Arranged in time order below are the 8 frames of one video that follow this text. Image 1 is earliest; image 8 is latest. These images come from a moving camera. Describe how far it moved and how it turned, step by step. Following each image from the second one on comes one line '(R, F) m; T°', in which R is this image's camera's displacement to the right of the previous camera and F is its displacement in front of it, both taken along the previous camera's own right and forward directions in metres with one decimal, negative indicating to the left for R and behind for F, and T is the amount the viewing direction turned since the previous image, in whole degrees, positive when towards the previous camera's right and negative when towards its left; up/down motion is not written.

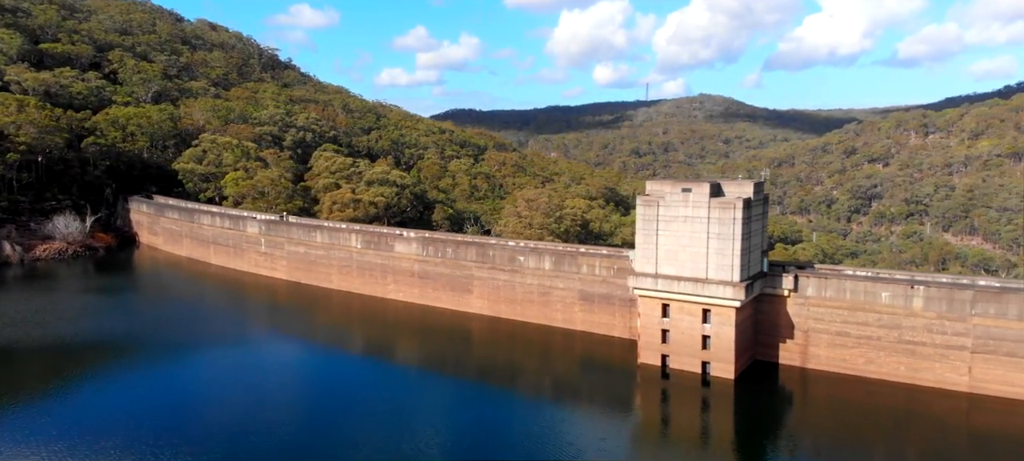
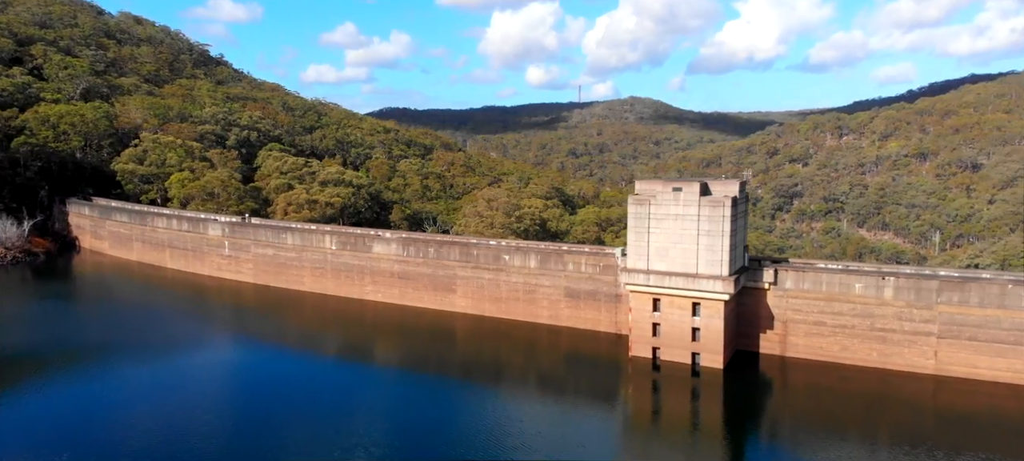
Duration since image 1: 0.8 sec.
(-2.8, -0.6) m; +6°
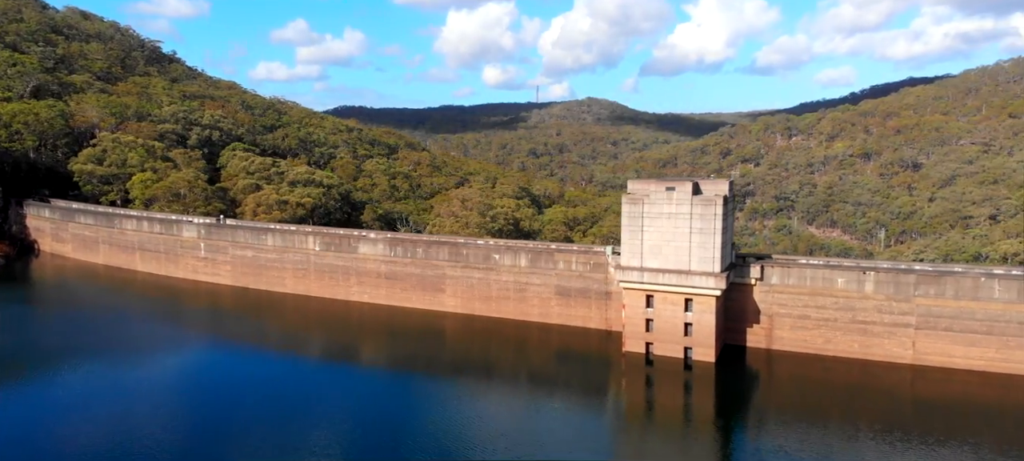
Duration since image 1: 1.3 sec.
(-1.8, -0.4) m; +4°
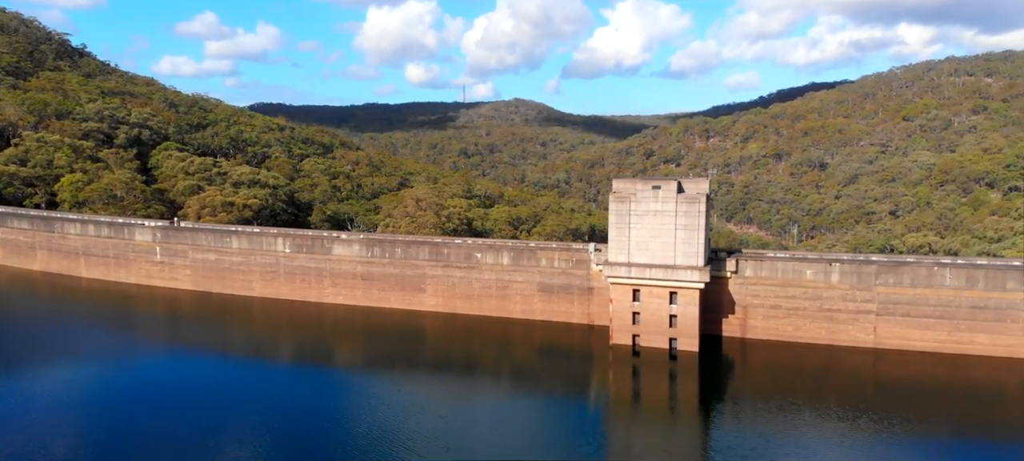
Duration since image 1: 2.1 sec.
(-3.2, -0.5) m; +7°
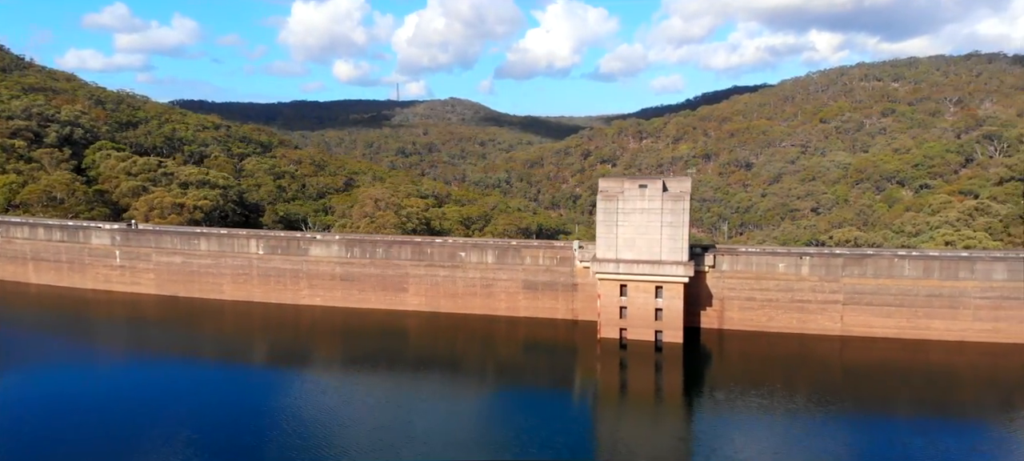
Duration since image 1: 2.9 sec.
(-2.8, -0.4) m; +6°
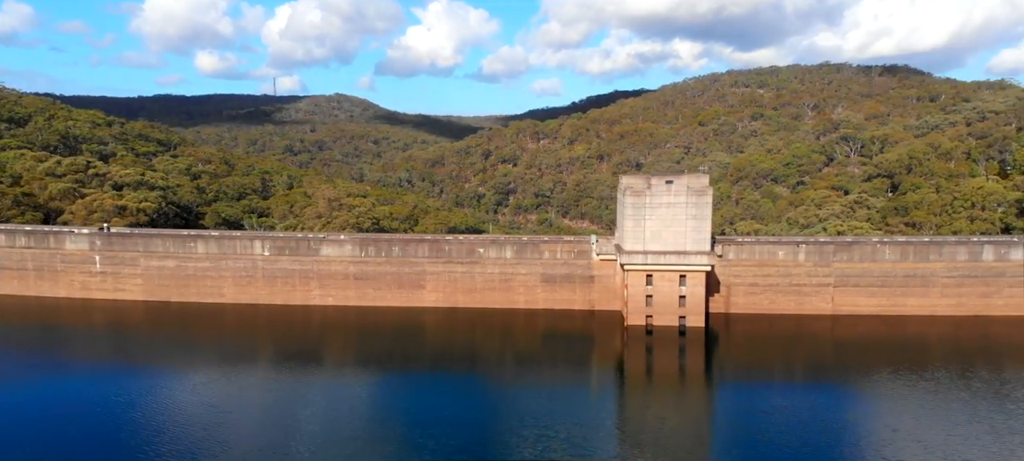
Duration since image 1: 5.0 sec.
(-7.6, -0.4) m; +11°
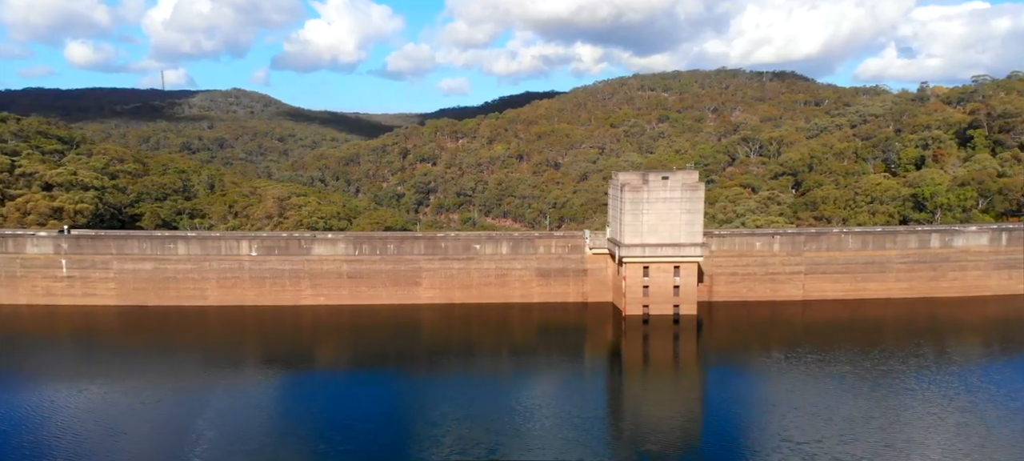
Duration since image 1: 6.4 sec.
(-5.0, -0.1) m; +8°
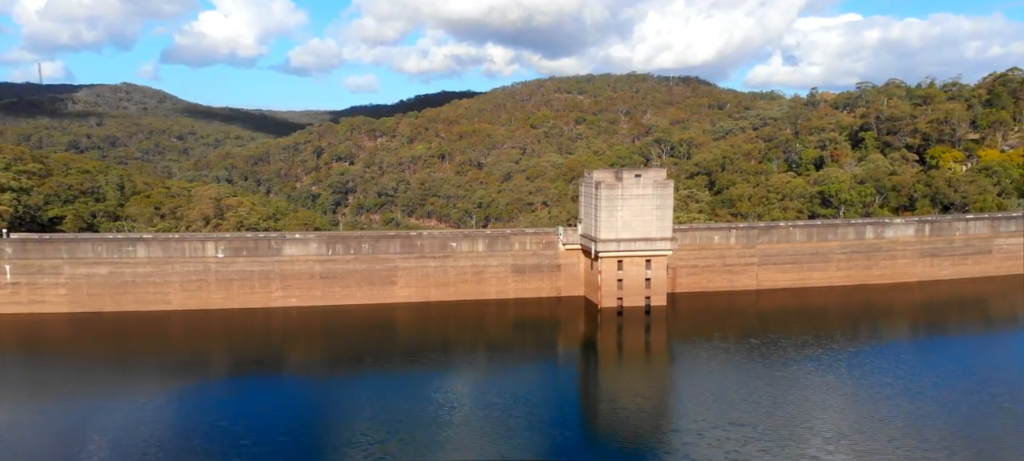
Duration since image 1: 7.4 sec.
(-3.6, +0.1) m; +8°
